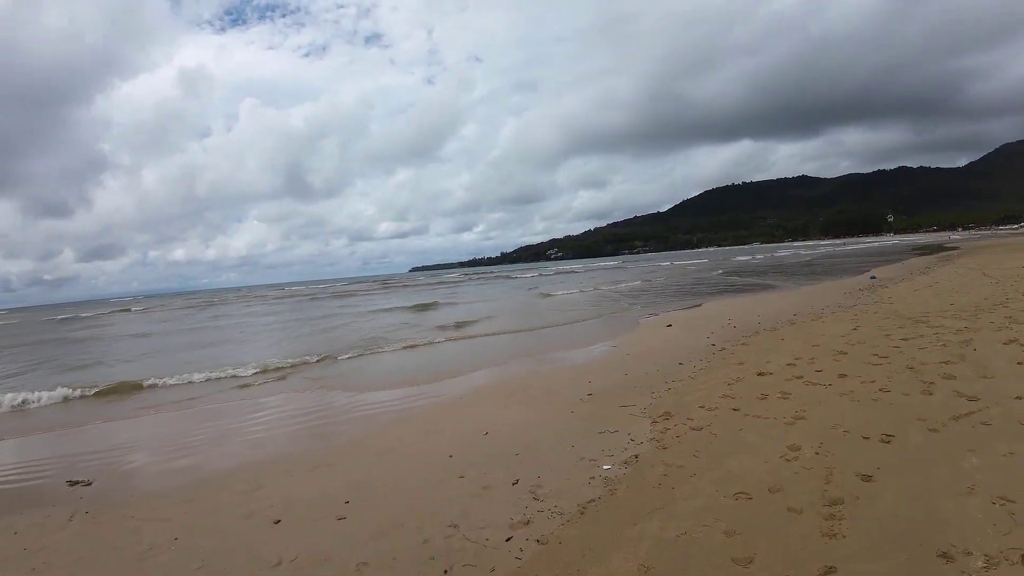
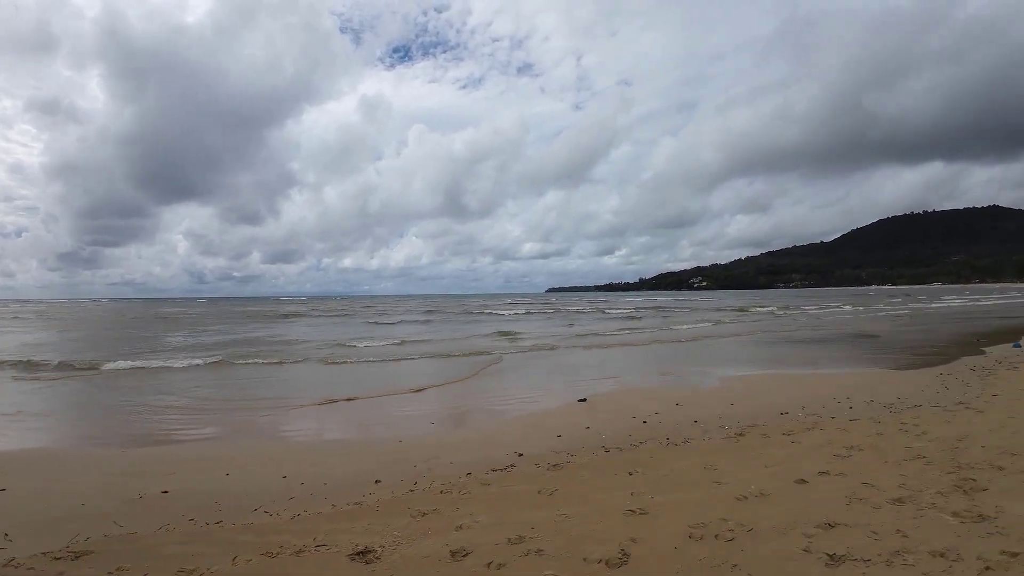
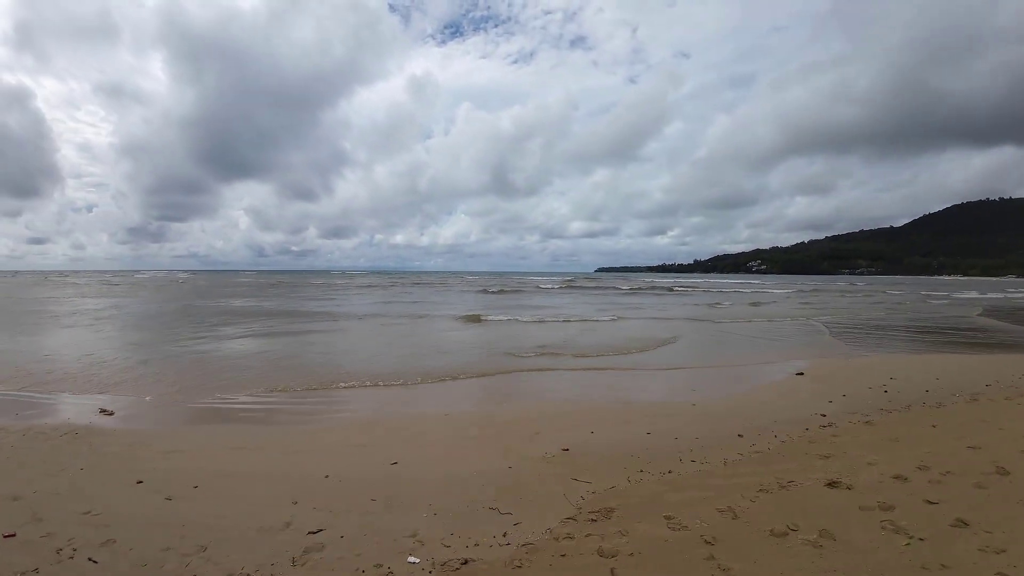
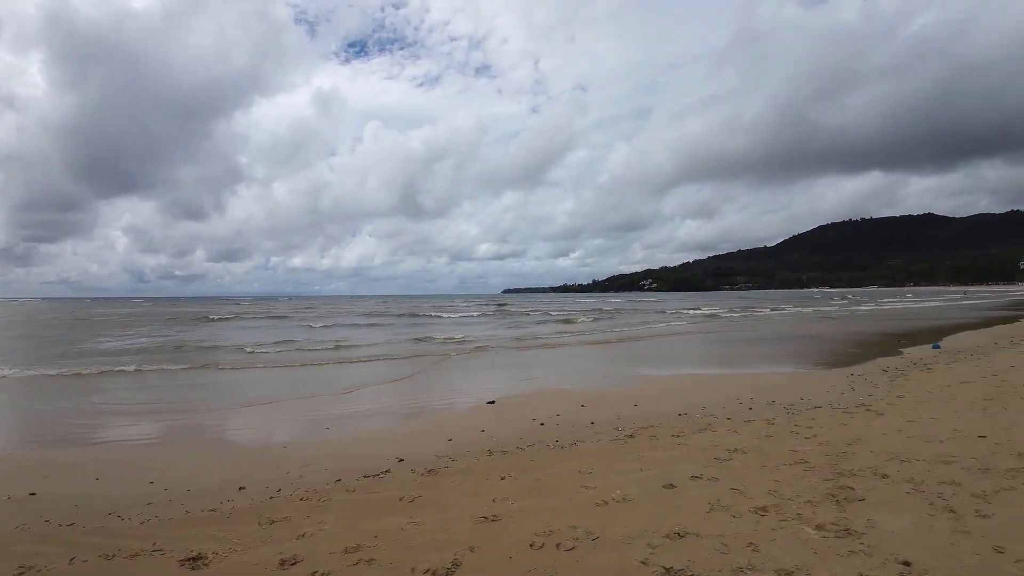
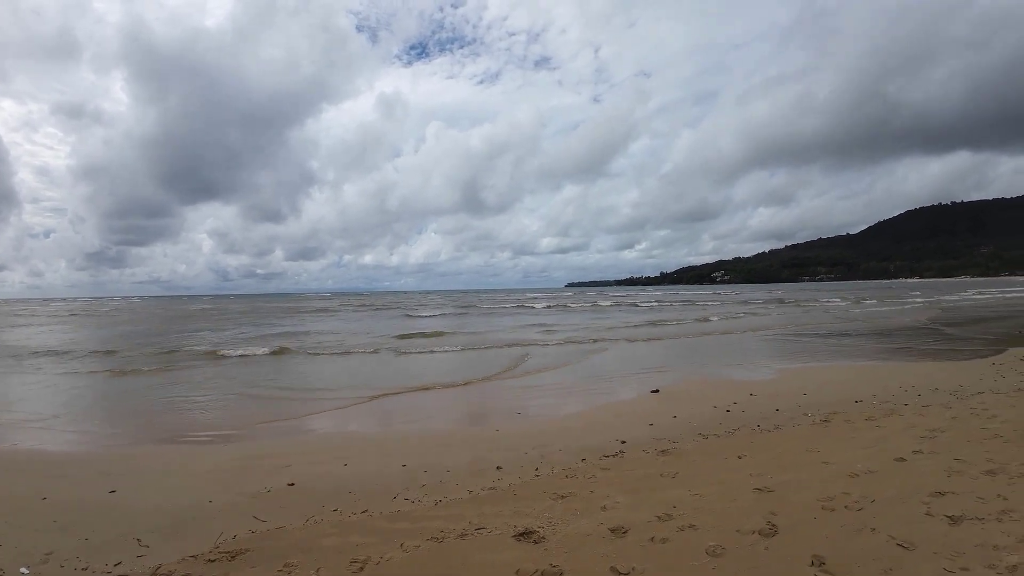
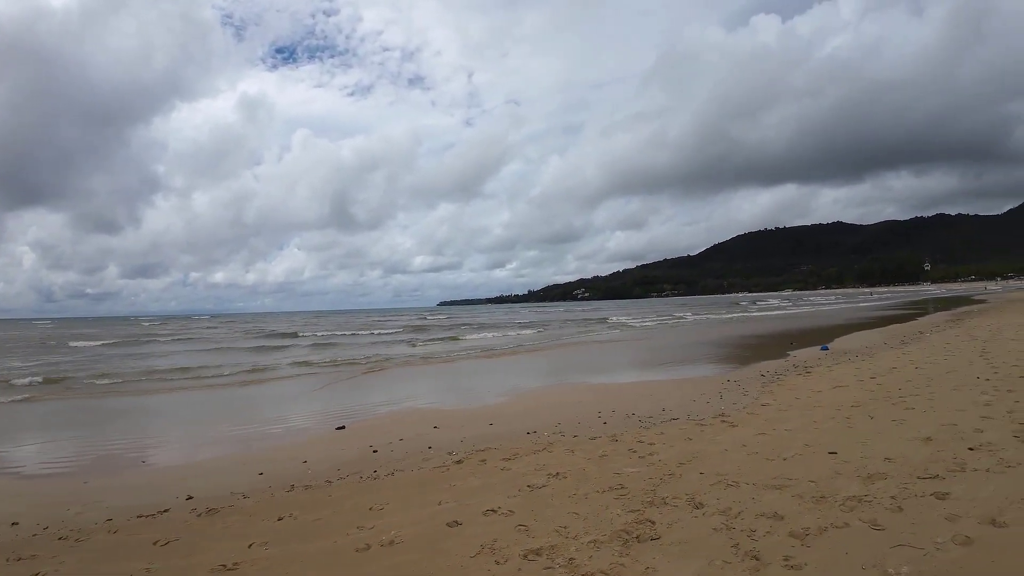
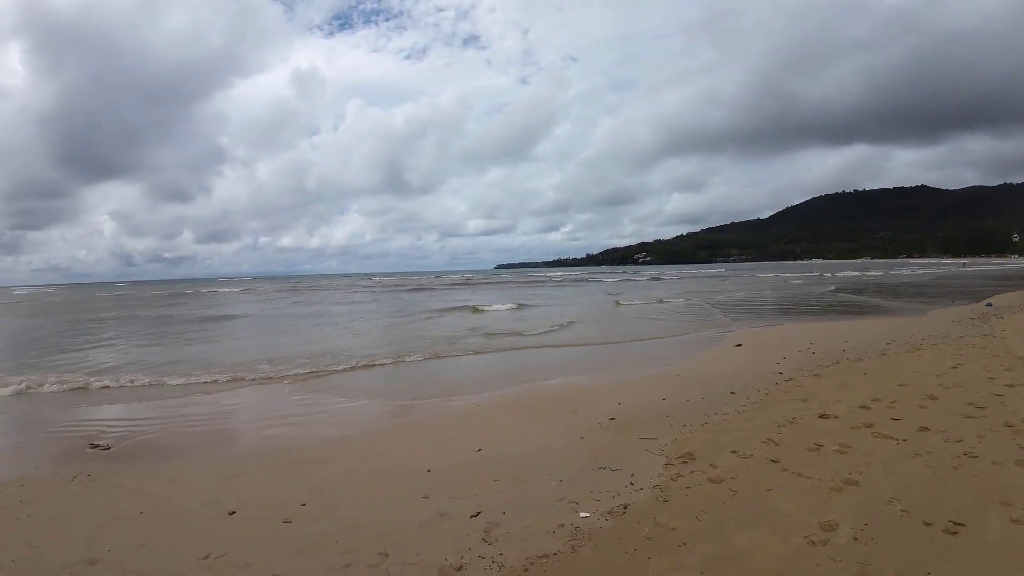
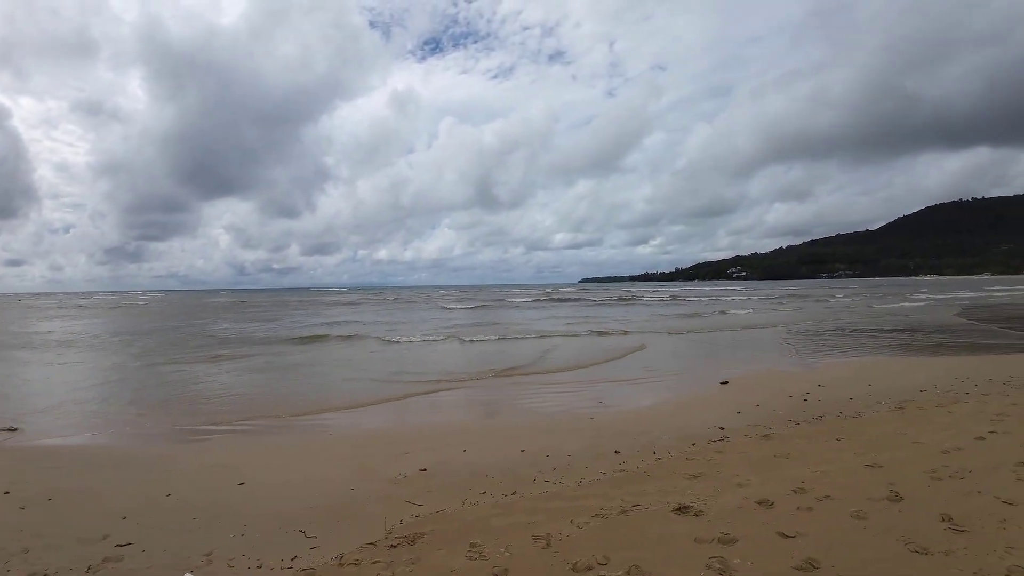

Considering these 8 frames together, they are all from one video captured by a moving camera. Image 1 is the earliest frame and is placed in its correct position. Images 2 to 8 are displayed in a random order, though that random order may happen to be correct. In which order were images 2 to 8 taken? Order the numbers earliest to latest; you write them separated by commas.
7, 3, 8, 5, 2, 4, 6
